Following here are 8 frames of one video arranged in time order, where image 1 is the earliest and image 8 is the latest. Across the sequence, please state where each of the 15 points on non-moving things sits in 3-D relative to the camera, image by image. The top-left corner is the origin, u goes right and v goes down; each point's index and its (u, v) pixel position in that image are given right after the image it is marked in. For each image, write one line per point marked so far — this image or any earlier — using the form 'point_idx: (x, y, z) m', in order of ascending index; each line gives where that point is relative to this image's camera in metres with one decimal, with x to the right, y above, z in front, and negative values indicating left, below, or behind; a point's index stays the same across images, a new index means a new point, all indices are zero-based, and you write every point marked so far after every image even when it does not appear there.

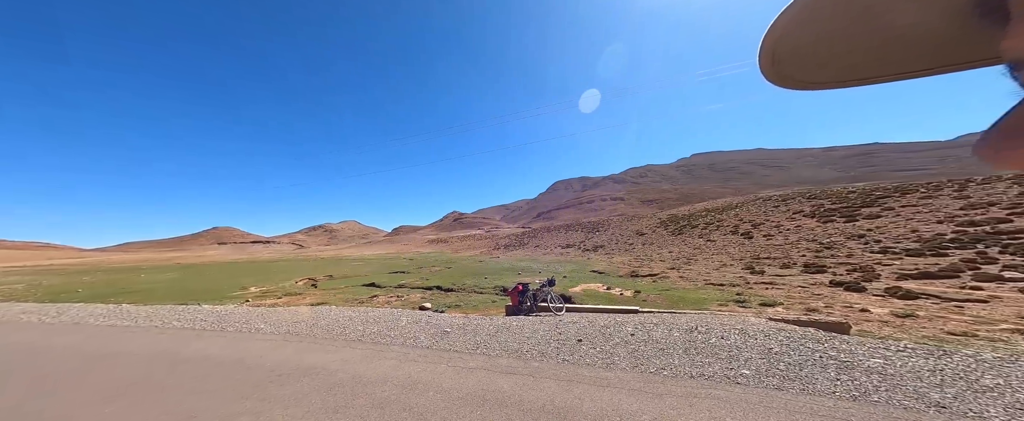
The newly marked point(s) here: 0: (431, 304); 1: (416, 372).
0: (-5.7, -5.9, +17.4) m
1: (-2.0, -3.3, +5.6) m
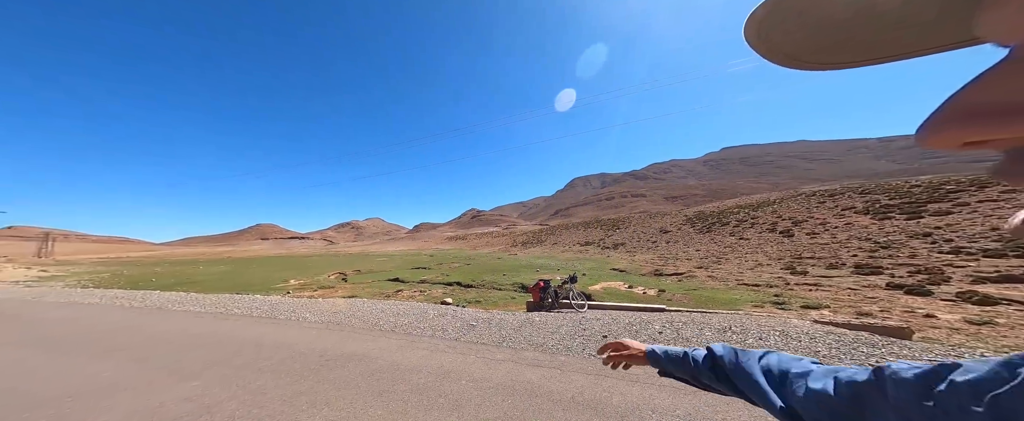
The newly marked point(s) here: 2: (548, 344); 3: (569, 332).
0: (-4.1, -5.8, +18.0) m
1: (-1.4, -3.2, +5.9) m
2: (+0.9, -3.3, +6.8) m
3: (+1.8, -3.4, +7.7) m
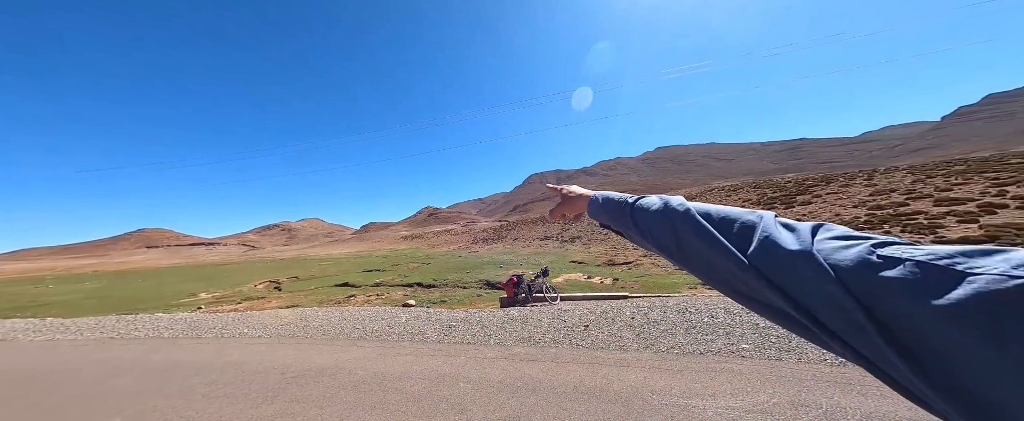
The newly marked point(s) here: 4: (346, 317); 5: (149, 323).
0: (-6.1, -5.6, +17.1) m
1: (-1.5, -3.1, +5.5) m
2: (+0.6, -3.2, +6.8) m
3: (+1.3, -3.3, +7.9) m
4: (-6.6, -4.3, +11.2) m
5: (-15.8, -5.0, +12.3) m
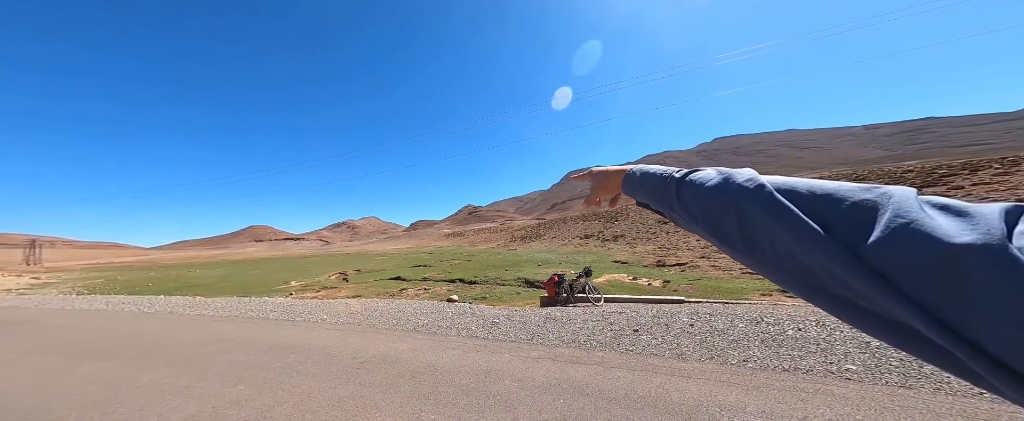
0: (-3.5, -5.6, +18.0) m
1: (-0.6, -3.2, +5.8) m
2: (+1.7, -3.2, +6.8) m
3: (+2.5, -3.3, +7.7) m
4: (-4.8, -4.4, +12.2) m
5: (-13.8, -5.1, +14.6) m
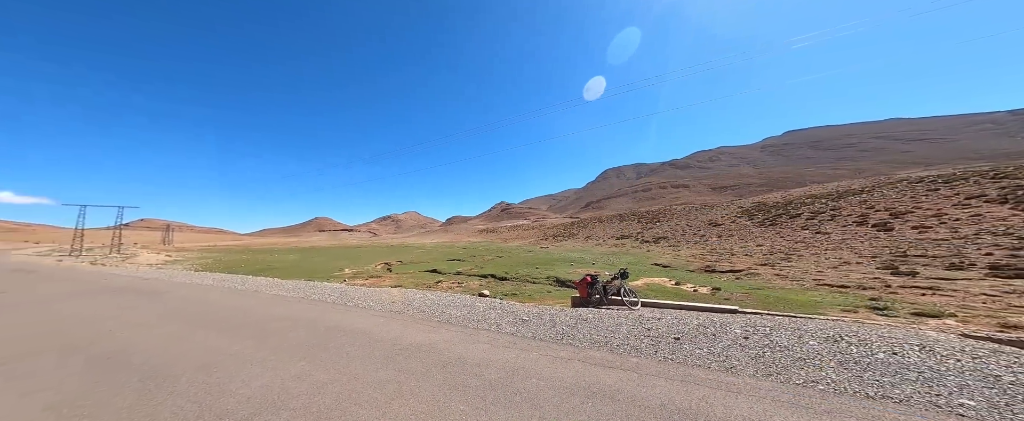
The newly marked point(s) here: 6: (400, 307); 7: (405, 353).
0: (-1.4, -5.4, +18.3) m
1: (0.0, -3.1, +5.9) m
2: (+2.4, -3.2, +6.6) m
3: (+3.3, -3.3, +7.4) m
4: (-3.4, -4.1, +12.7) m
5: (-12.1, -4.6, +16.2) m
6: (-4.6, -4.0, +11.1) m
7: (-2.4, -3.2, +6.1) m
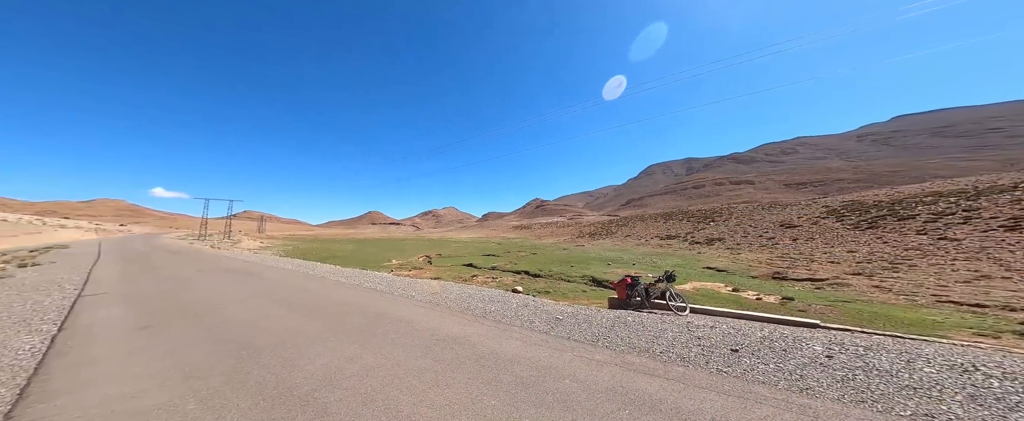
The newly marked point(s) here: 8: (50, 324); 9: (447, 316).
0: (+0.8, -5.2, +18.3) m
1: (+0.7, -3.1, +5.8) m
2: (+3.2, -3.1, +6.2) m
3: (+4.1, -3.2, +6.9) m
4: (-1.9, -4.0, +13.0) m
5: (-10.0, -4.3, +17.5) m
6: (-3.2, -3.8, +11.6) m
7: (-1.7, -3.1, +6.3) m
8: (-14.0, -3.1, +8.7) m
9: (-2.2, -3.4, +8.7) m
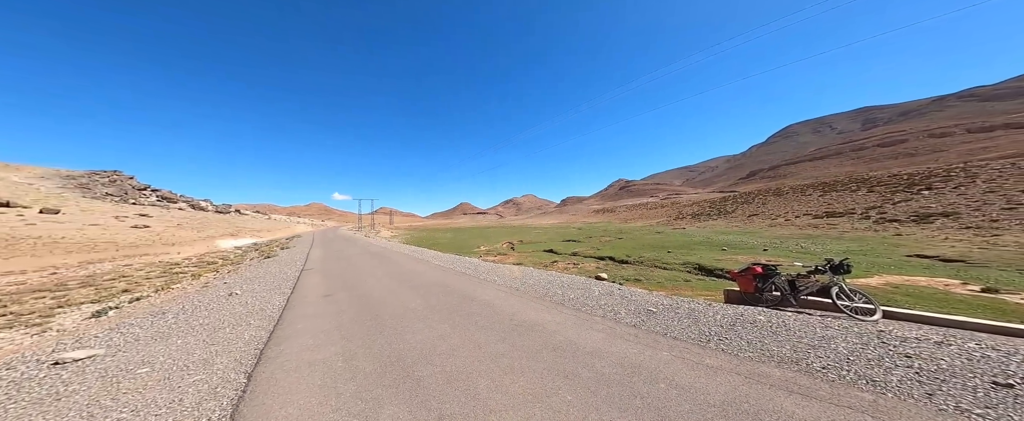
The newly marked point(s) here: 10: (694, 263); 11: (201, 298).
0: (+6.2, -4.0, +17.0) m
1: (+2.2, -2.6, +5.0) m
2: (+4.7, -2.5, +4.6) m
3: (+5.9, -2.5, +5.0) m
4: (+2.0, -3.2, +12.7) m
5: (-4.4, -3.7, +19.5) m
6: (+0.3, -3.1, +11.7) m
7: (+0.1, -2.6, +6.2) m
8: (-10.9, -3.1, +12.2) m
9: (+0.4, -2.8, +8.7) m
10: (+12.1, -3.5, +18.3) m
11: (-11.8, -3.2, +10.2) m
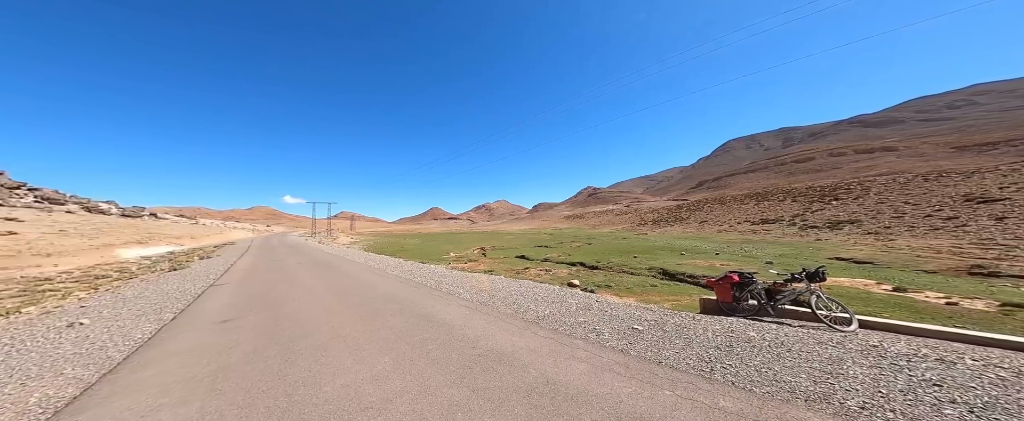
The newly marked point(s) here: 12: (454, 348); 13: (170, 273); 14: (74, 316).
0: (+4.2, -4.3, +16.2) m
1: (+1.7, -2.6, +3.9) m
2: (+4.2, -2.6, +3.8) m
3: (+5.3, -2.6, +4.3) m
4: (+0.5, -3.4, +11.5) m
5: (-6.6, -3.9, +17.5) m
6: (-1.0, -3.3, +10.3) m
7: (-0.5, -2.7, +4.9) m
8: (-12.2, -3.2, +9.5) m
9: (-0.6, -2.9, +7.3) m
10: (+10.0, -3.9, +18.2) m
11: (-12.9, -3.2, +7.4) m
12: (-1.5, -2.8, +5.8) m
13: (-22.7, -4.2, +18.2) m
14: (-12.5, -3.1, +8.0) m
